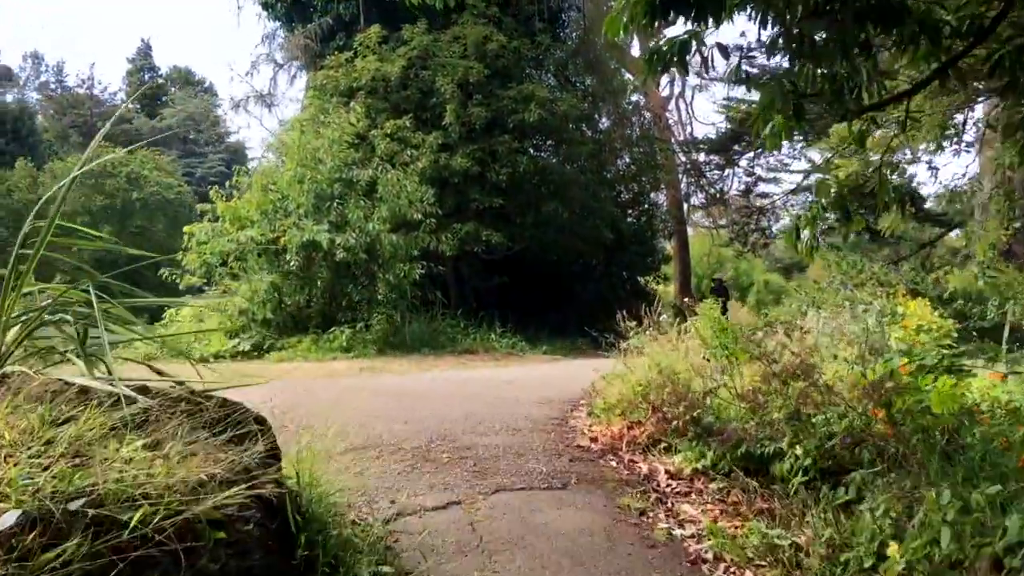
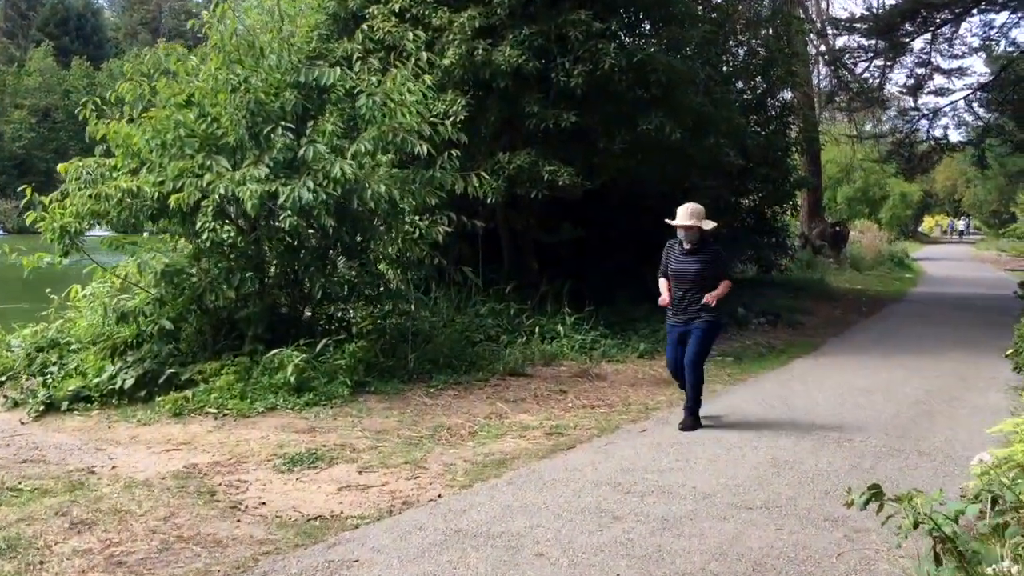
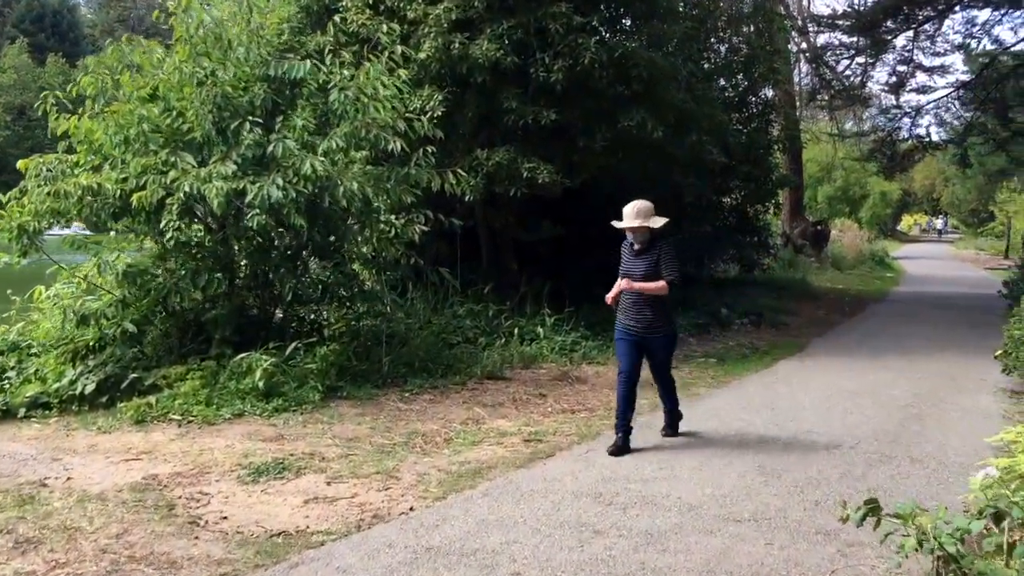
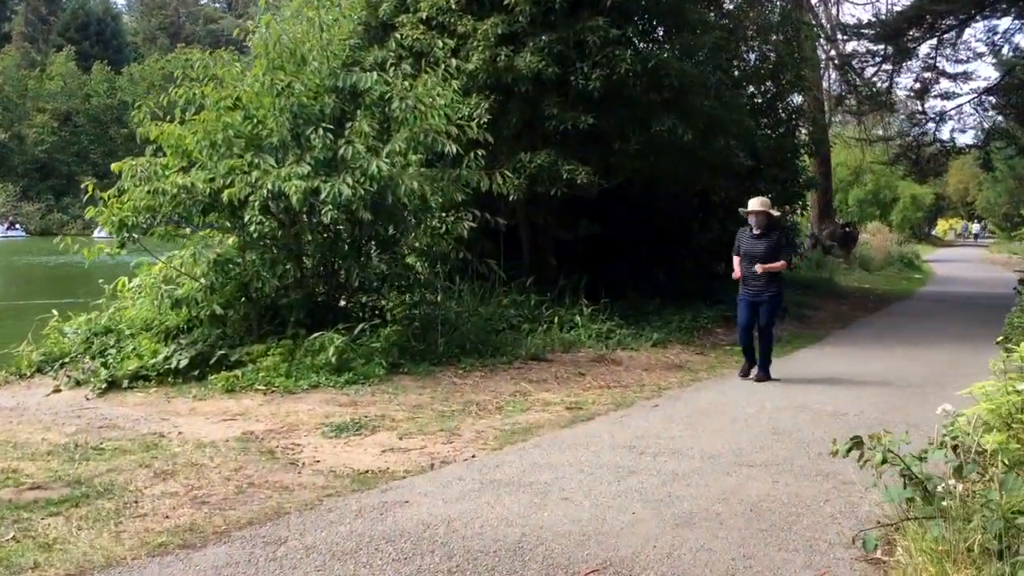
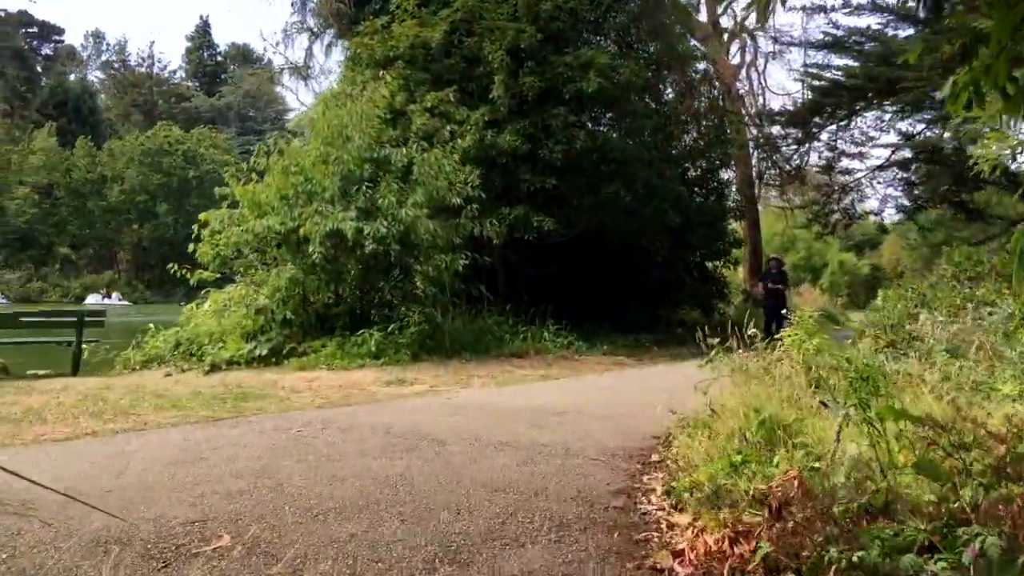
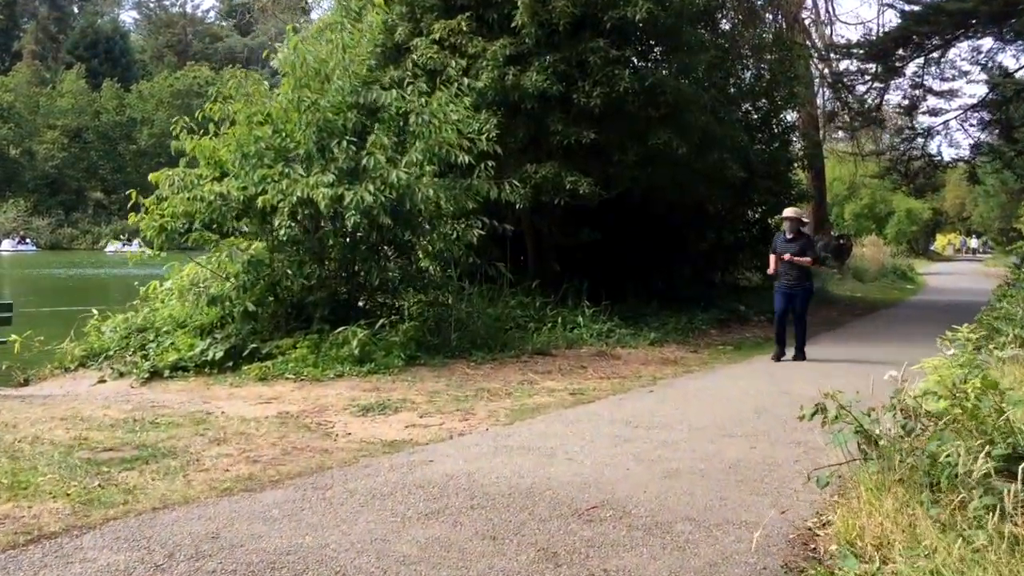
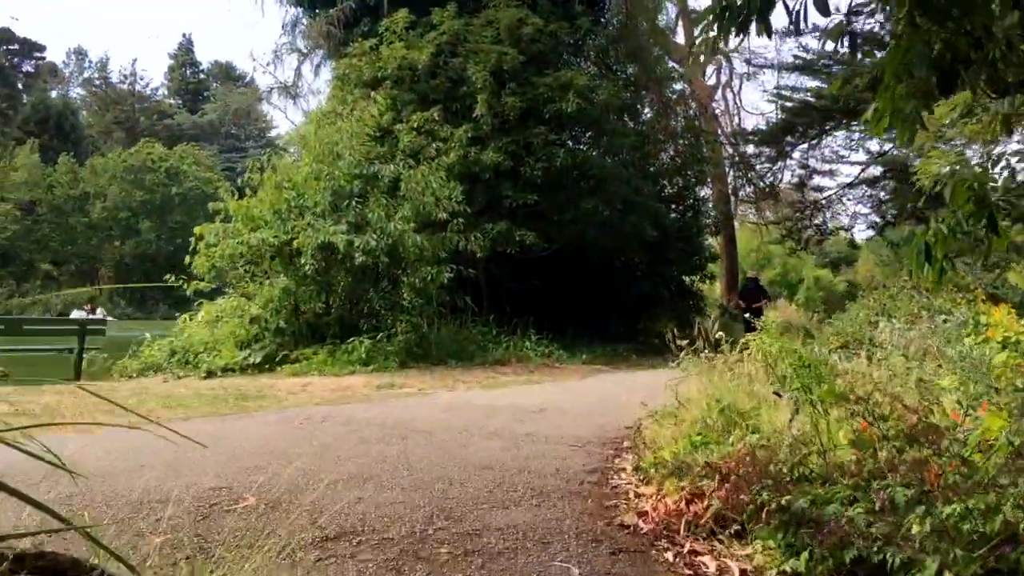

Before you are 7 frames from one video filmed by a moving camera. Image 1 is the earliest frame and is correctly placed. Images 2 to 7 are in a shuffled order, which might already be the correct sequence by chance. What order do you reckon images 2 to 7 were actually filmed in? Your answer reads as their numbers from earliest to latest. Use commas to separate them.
7, 5, 6, 4, 2, 3
